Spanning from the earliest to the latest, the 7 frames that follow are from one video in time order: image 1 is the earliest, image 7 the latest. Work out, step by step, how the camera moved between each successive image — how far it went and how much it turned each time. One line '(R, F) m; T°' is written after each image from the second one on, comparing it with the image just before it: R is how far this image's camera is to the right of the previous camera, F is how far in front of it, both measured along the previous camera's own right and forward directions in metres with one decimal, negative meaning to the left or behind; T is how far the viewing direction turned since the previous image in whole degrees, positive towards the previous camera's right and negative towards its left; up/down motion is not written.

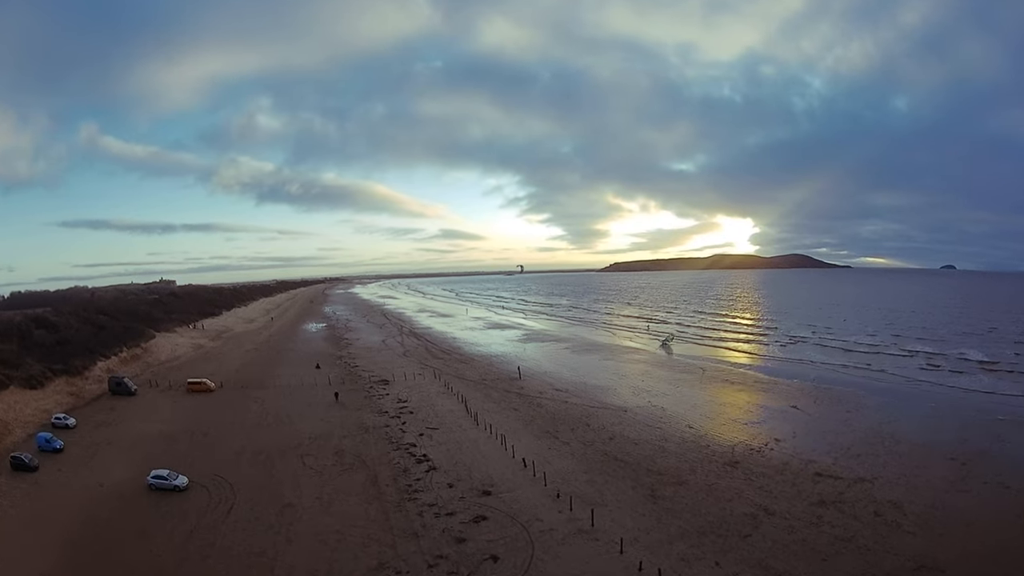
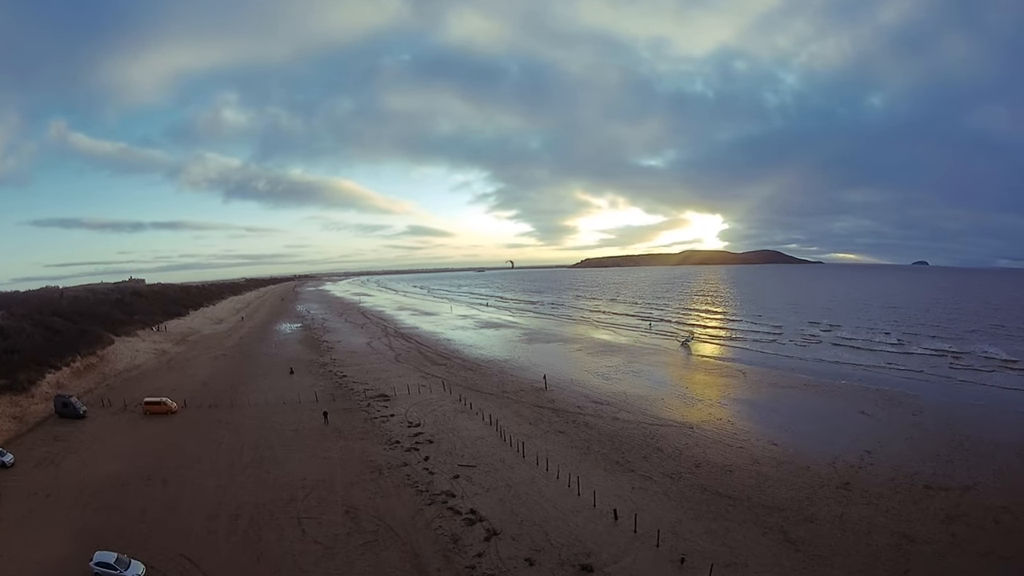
(-2.1, +3.5) m; +3°
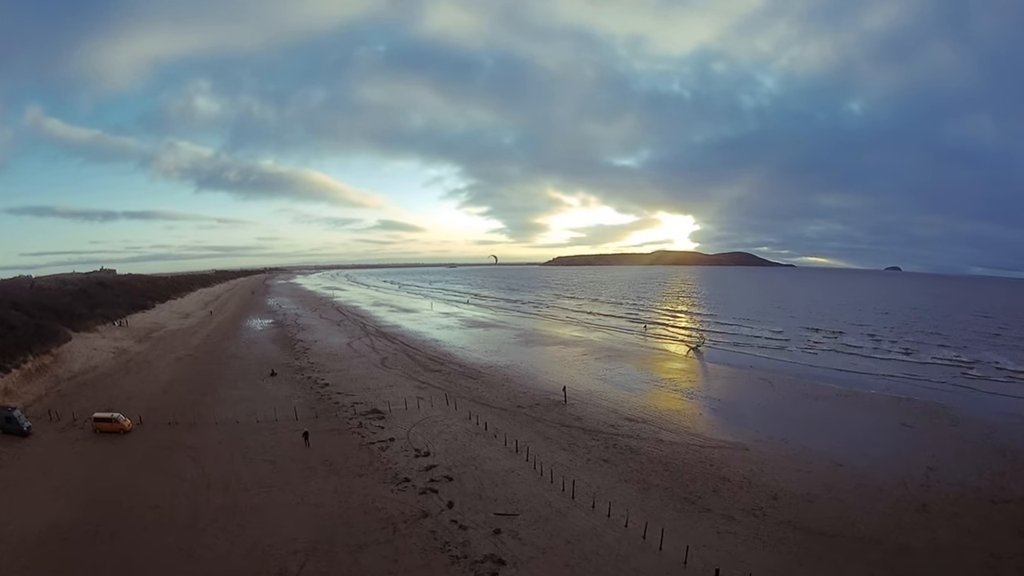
(-1.5, +2.7) m; +3°
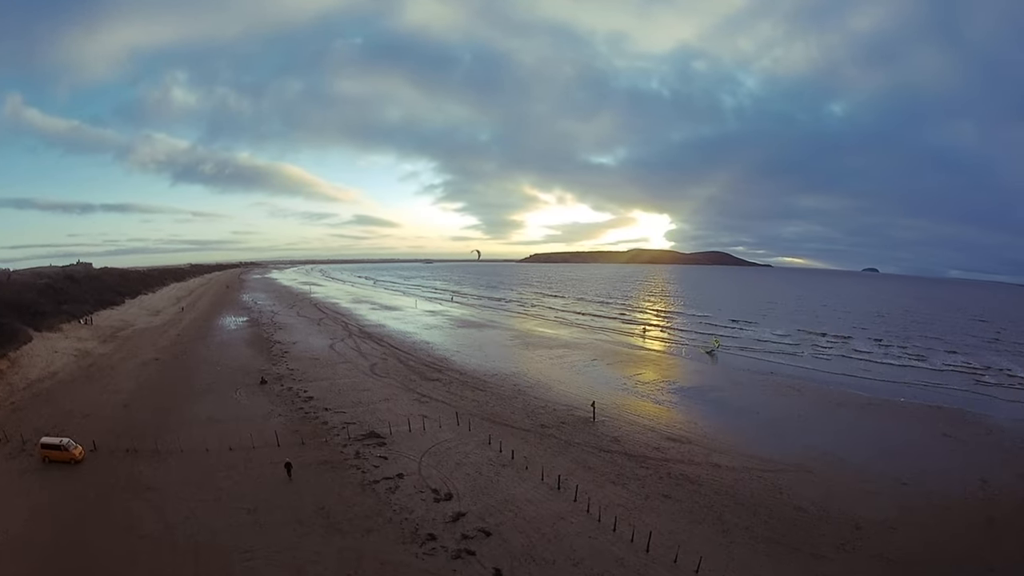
(-1.4, +2.4) m; +2°
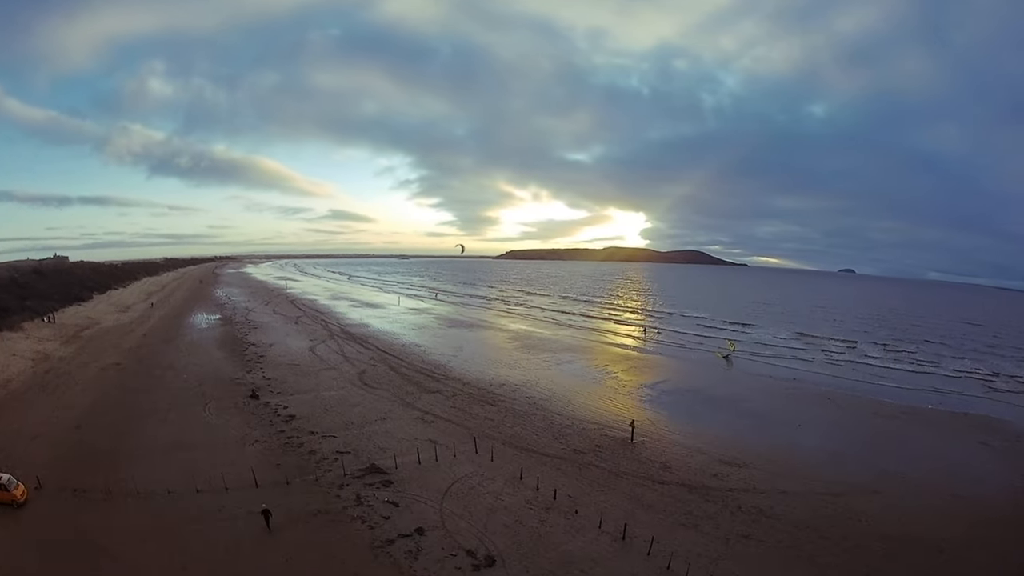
(-1.4, +2.5) m; +2°
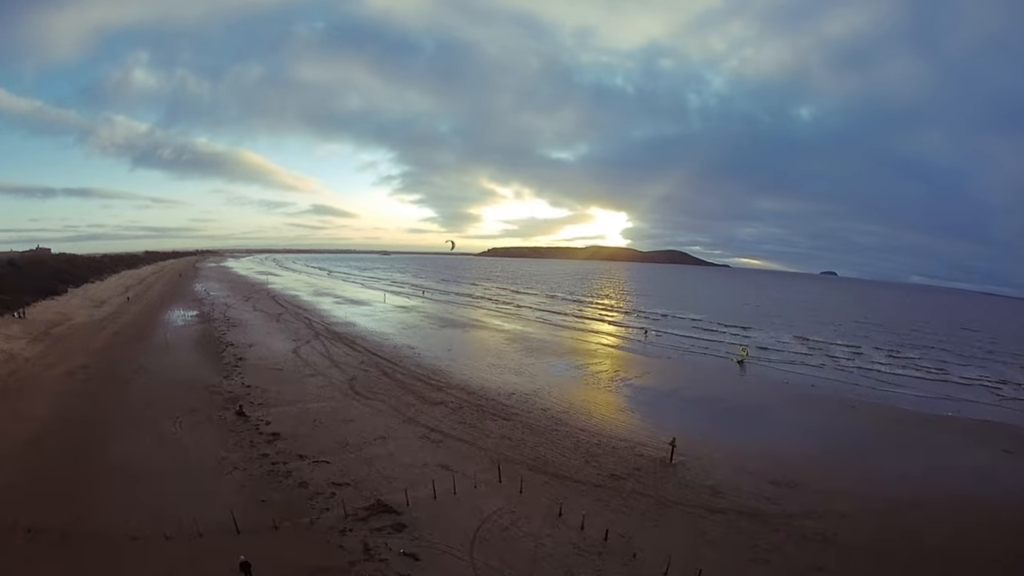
(-1.2, +1.9) m; +2°
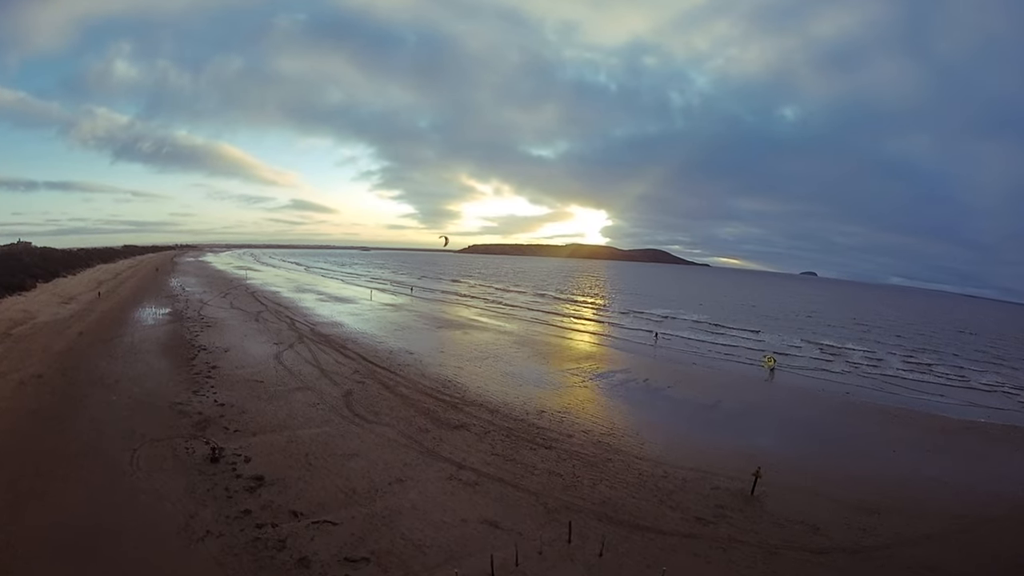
(-1.7, +2.6) m; +2°
